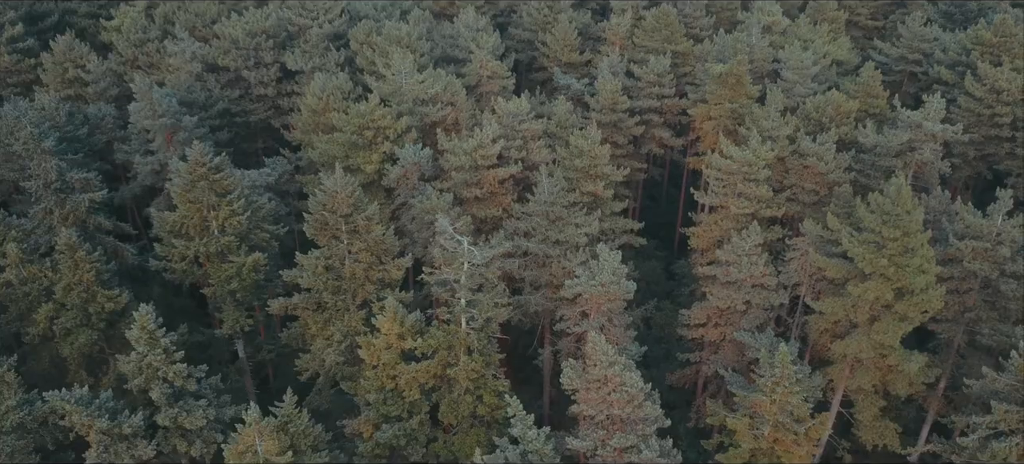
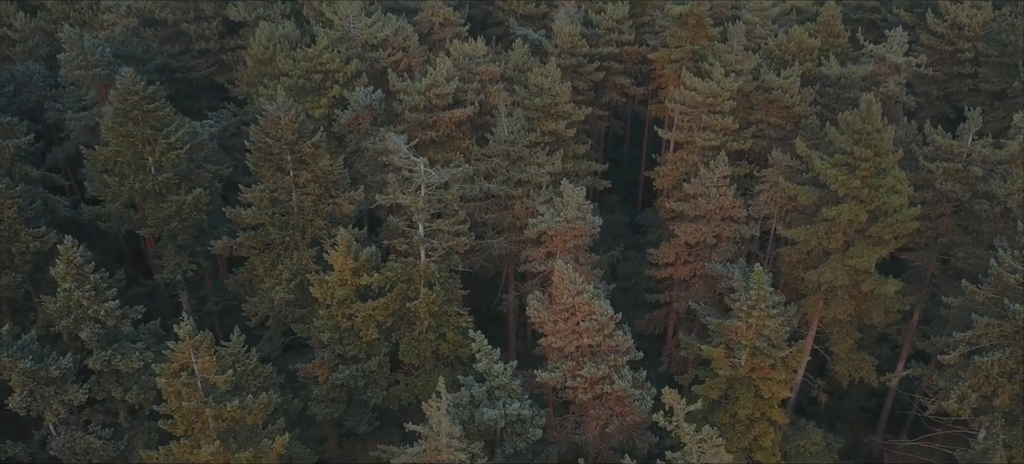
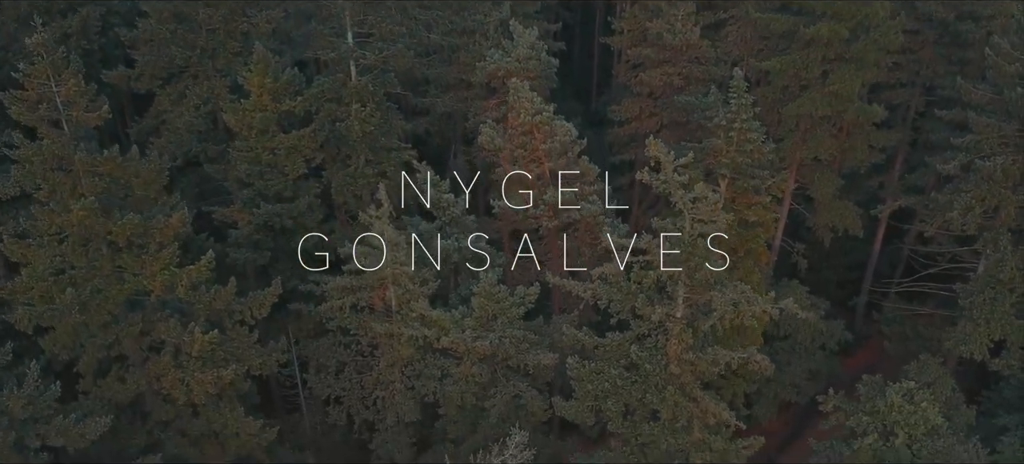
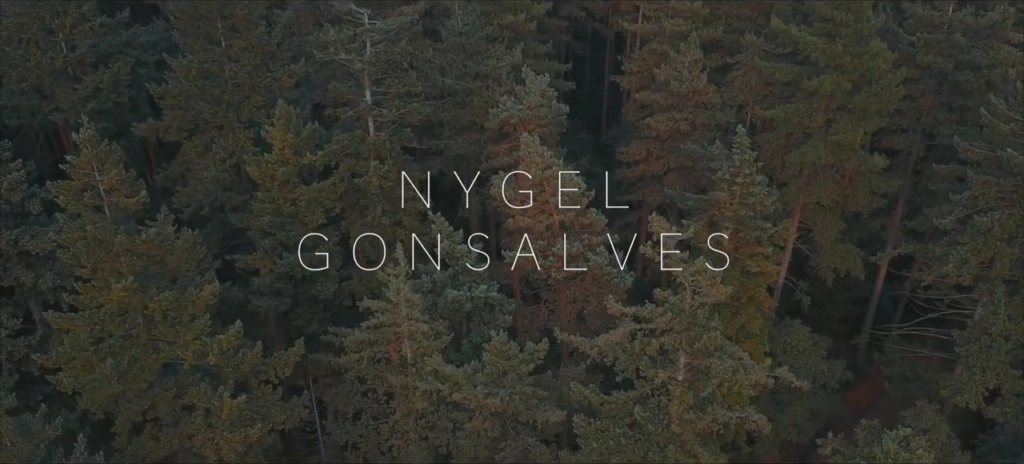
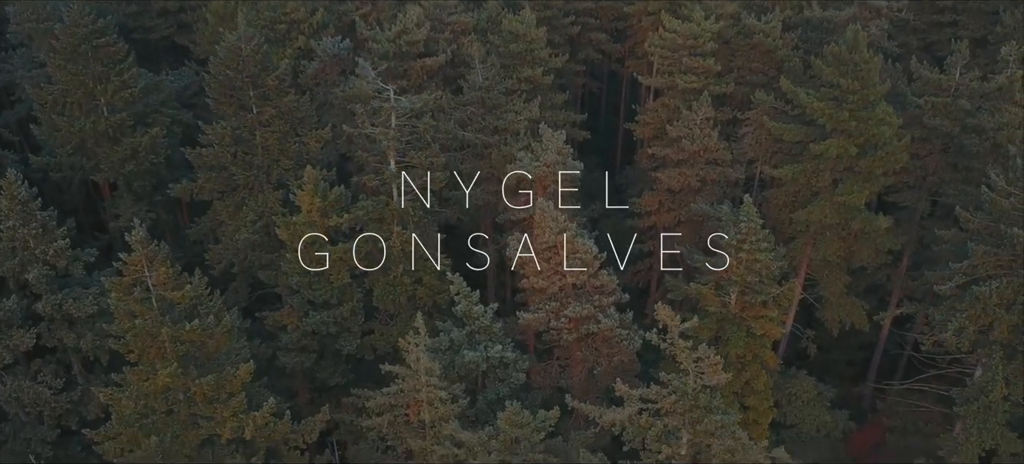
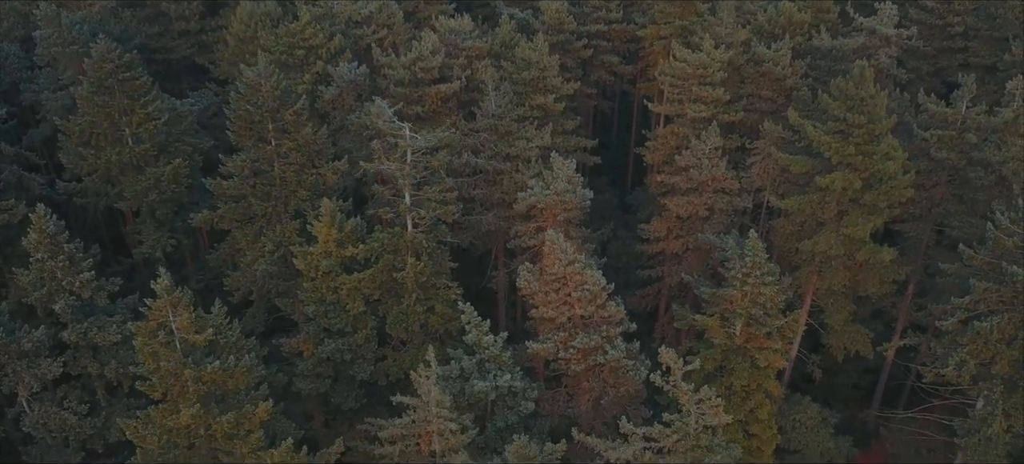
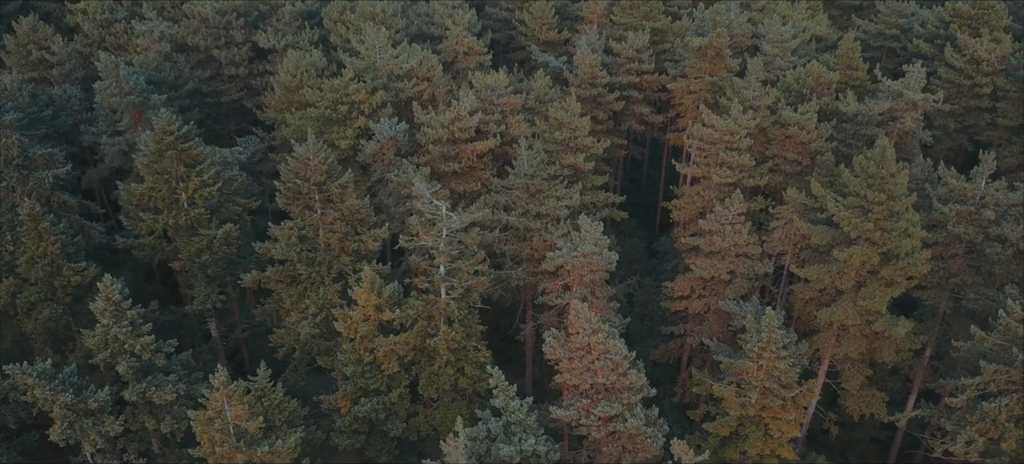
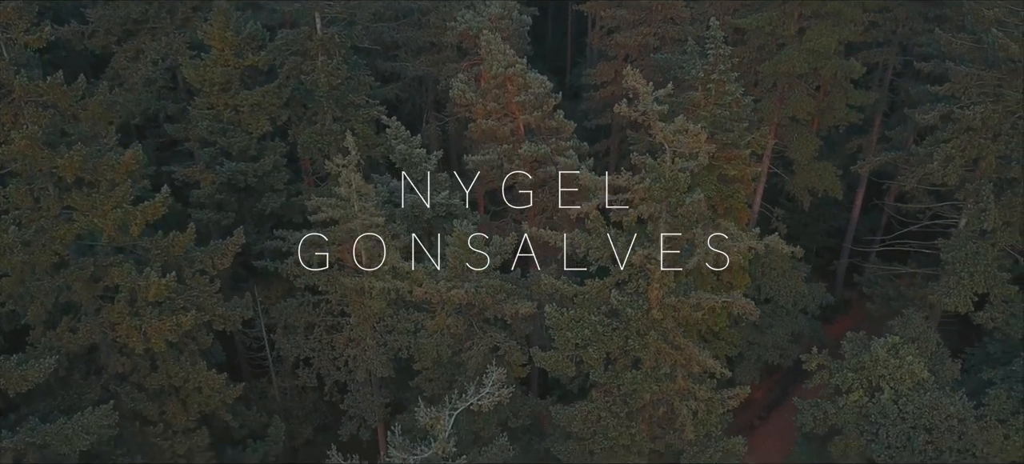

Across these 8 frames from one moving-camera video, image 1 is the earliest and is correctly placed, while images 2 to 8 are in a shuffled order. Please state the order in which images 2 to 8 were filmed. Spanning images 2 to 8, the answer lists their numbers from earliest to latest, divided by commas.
7, 2, 6, 5, 4, 3, 8
